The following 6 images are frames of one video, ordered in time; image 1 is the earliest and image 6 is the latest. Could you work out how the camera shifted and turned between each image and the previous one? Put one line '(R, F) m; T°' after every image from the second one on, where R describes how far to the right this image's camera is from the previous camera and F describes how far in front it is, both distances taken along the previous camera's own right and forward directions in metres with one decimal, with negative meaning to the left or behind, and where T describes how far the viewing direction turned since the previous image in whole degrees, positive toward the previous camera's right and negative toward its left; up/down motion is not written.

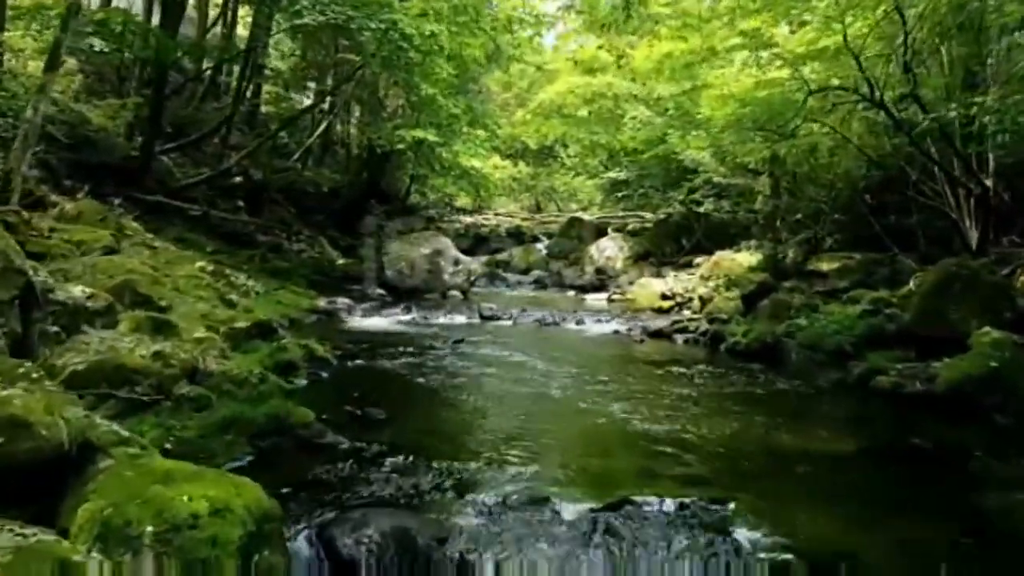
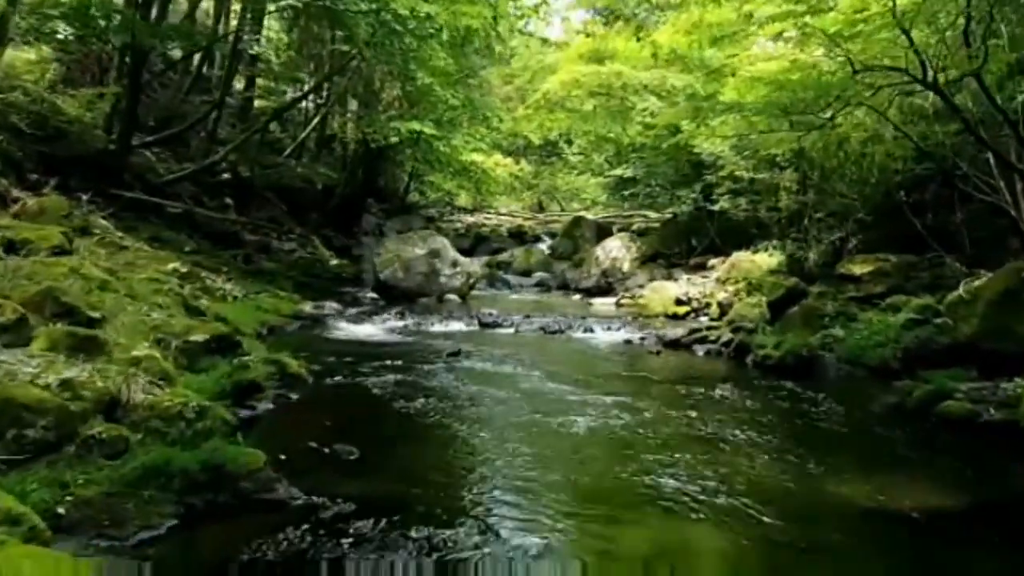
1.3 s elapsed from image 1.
(0.0, +1.4) m; 0°
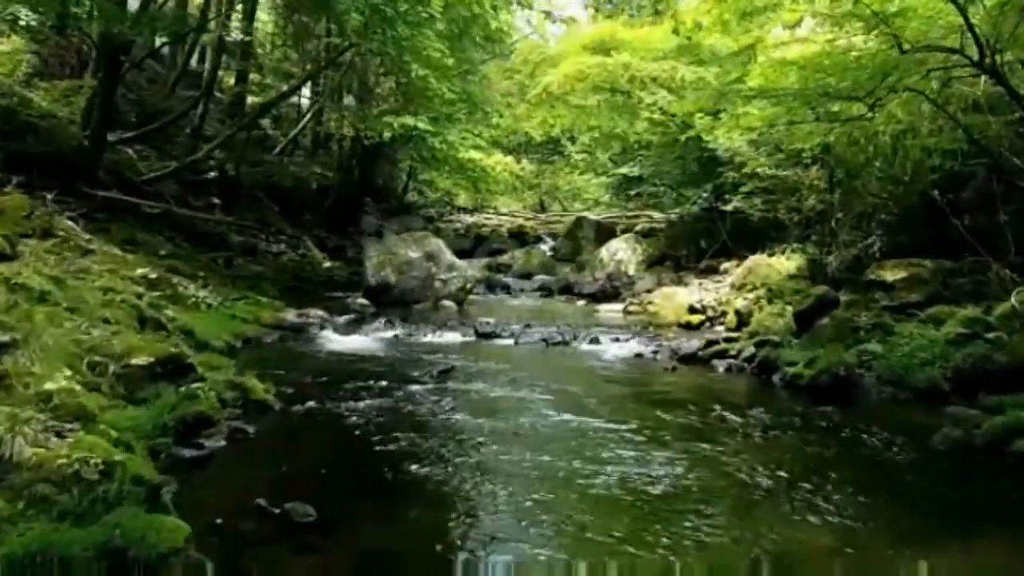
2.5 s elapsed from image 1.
(0.0, +1.3) m; 0°
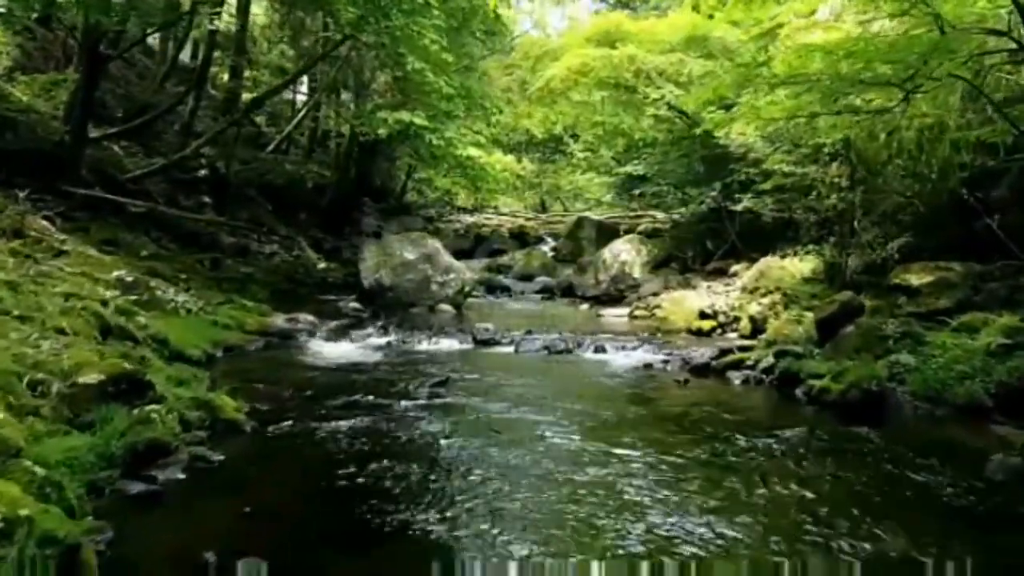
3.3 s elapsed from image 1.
(0.0, +0.9) m; 0°
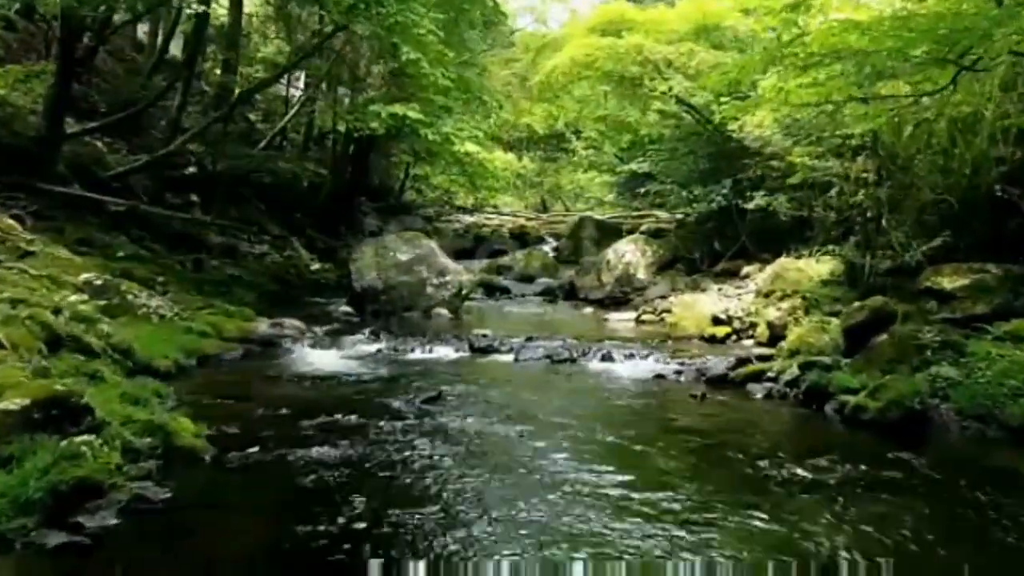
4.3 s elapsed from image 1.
(0.0, +1.0) m; 0°
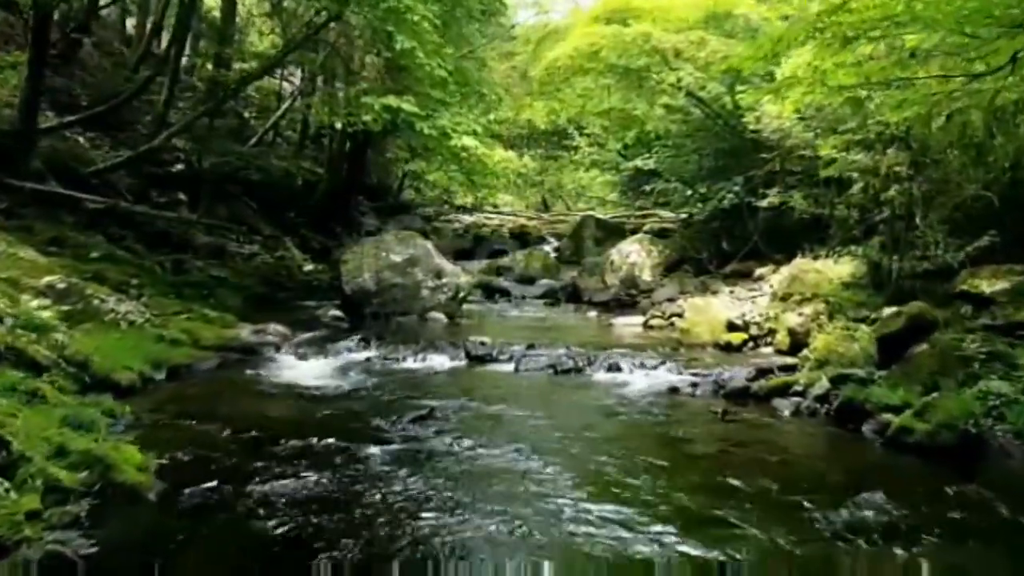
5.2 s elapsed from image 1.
(0.0, +1.0) m; 0°
